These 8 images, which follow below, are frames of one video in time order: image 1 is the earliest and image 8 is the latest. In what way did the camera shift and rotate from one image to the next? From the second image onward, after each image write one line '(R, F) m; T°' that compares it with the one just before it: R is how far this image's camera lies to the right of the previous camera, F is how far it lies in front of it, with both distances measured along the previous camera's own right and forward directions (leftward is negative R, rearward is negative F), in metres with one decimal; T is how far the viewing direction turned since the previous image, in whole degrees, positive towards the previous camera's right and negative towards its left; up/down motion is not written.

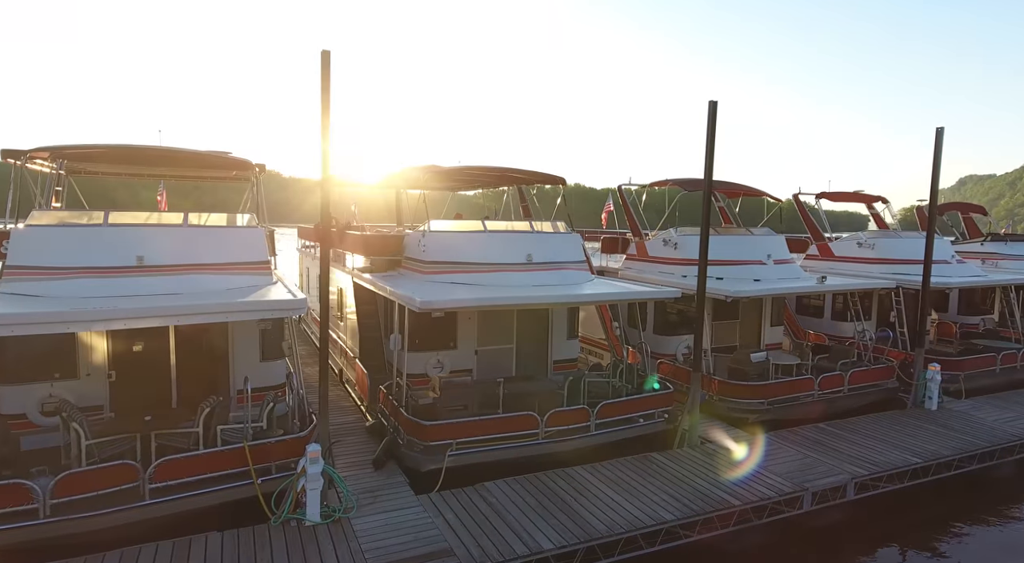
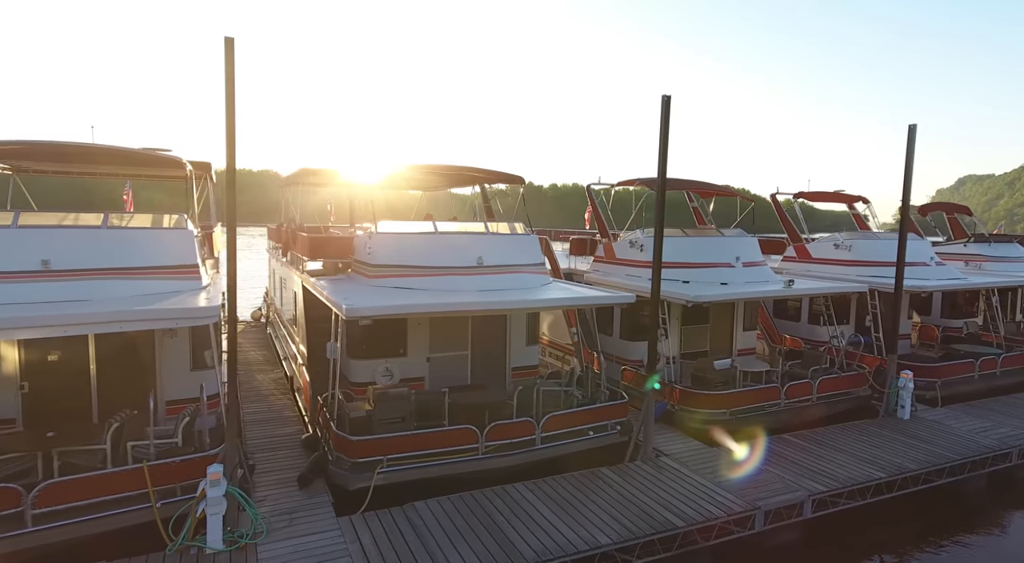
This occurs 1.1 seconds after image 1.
(+0.7, +0.4) m; 0°
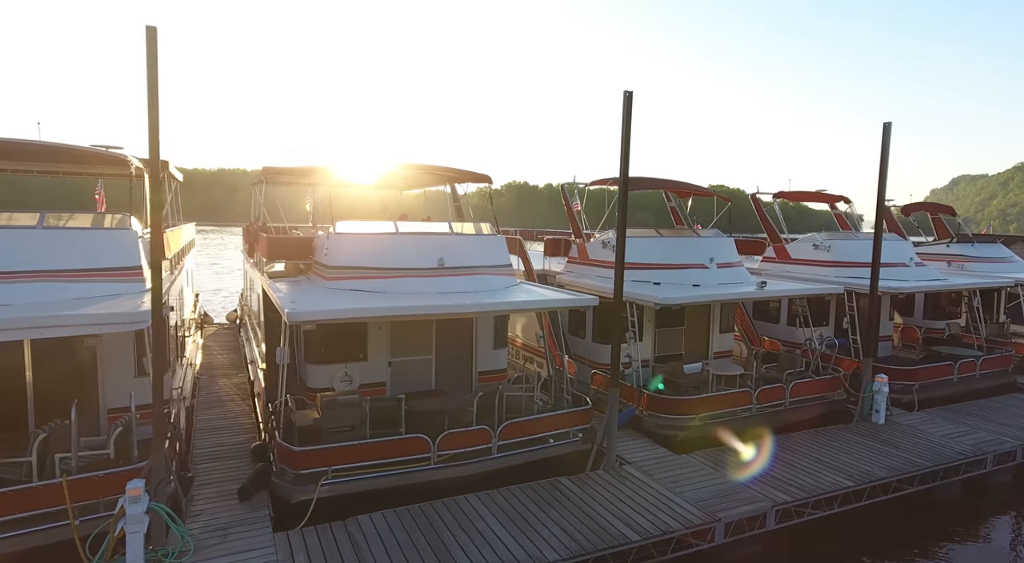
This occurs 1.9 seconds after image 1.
(+0.4, +0.3) m; 0°
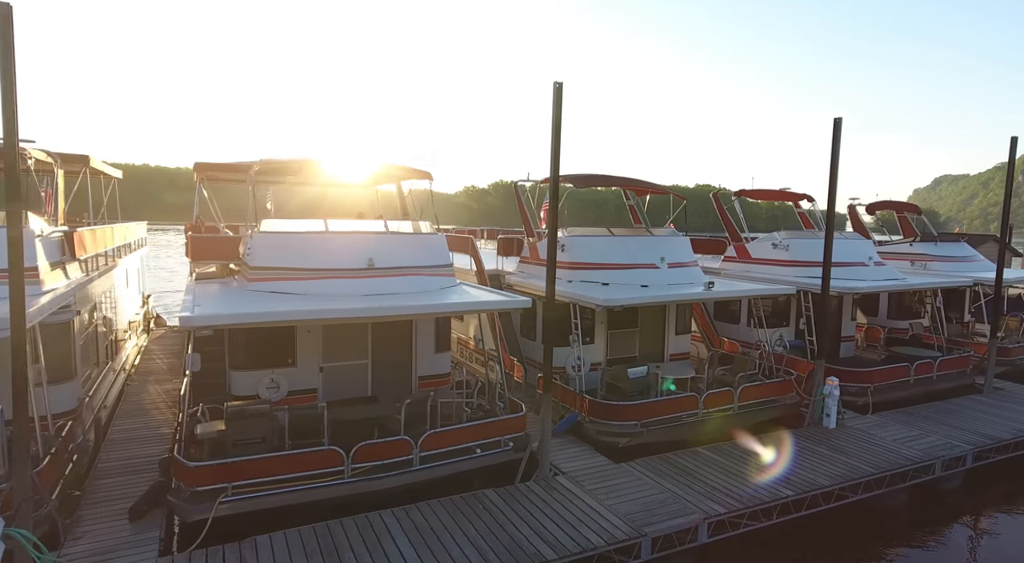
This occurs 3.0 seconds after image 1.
(+0.7, +0.4) m; +1°
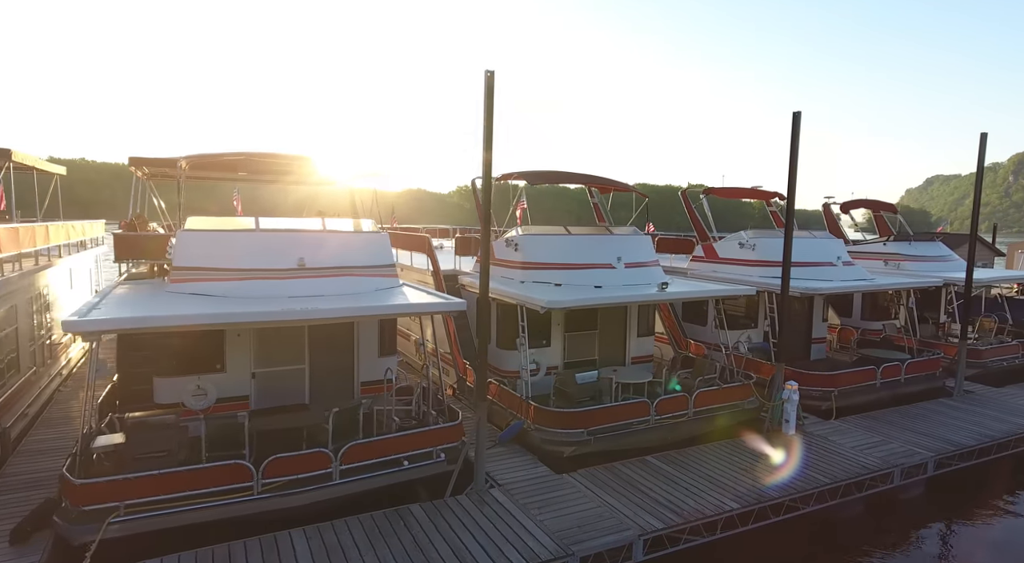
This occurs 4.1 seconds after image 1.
(+0.7, +0.4) m; +1°
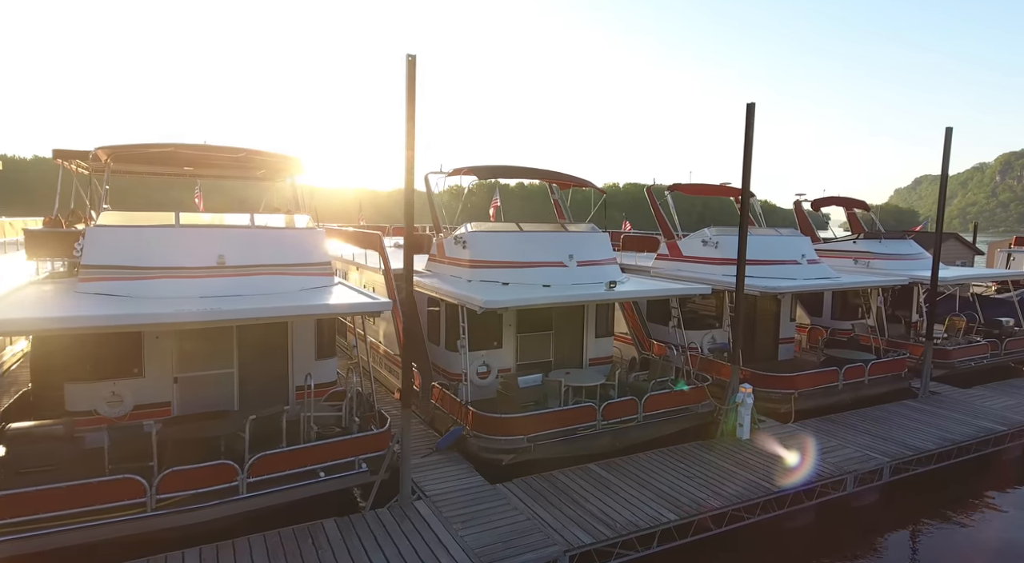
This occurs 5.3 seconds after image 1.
(+0.6, +0.4) m; +1°
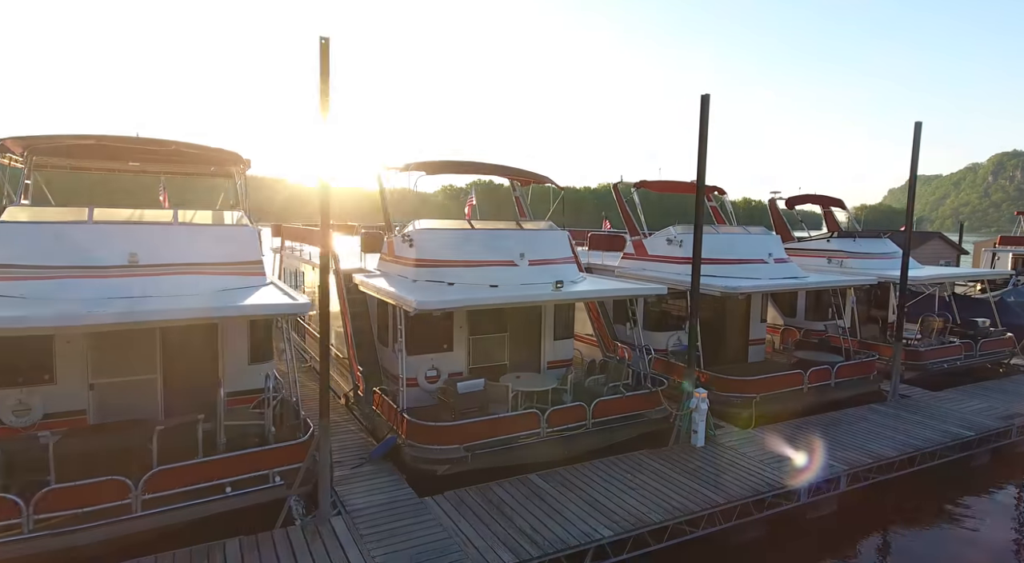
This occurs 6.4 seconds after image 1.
(+0.6, +0.4) m; +1°
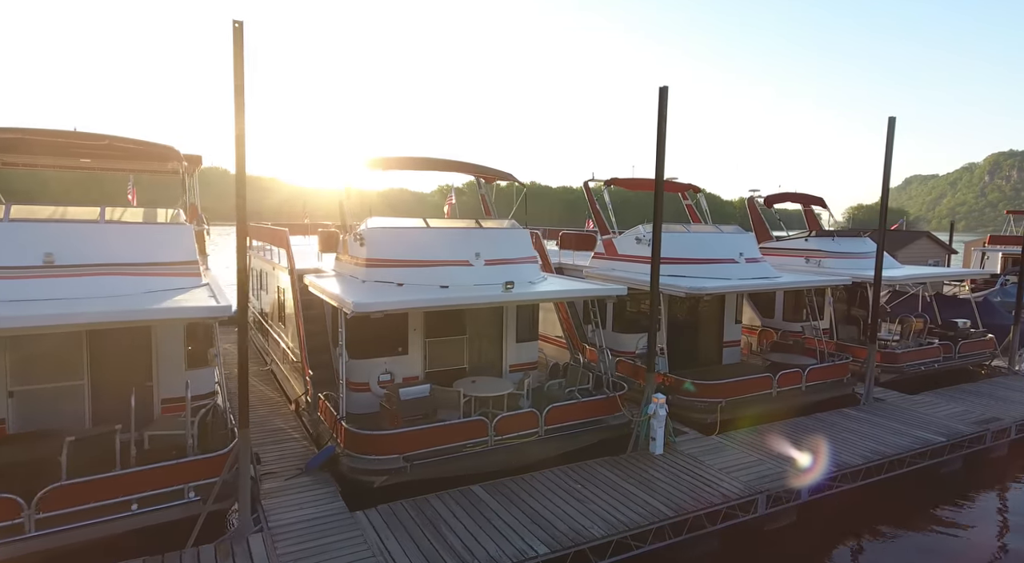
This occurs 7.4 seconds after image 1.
(+0.6, +0.3) m; 0°
